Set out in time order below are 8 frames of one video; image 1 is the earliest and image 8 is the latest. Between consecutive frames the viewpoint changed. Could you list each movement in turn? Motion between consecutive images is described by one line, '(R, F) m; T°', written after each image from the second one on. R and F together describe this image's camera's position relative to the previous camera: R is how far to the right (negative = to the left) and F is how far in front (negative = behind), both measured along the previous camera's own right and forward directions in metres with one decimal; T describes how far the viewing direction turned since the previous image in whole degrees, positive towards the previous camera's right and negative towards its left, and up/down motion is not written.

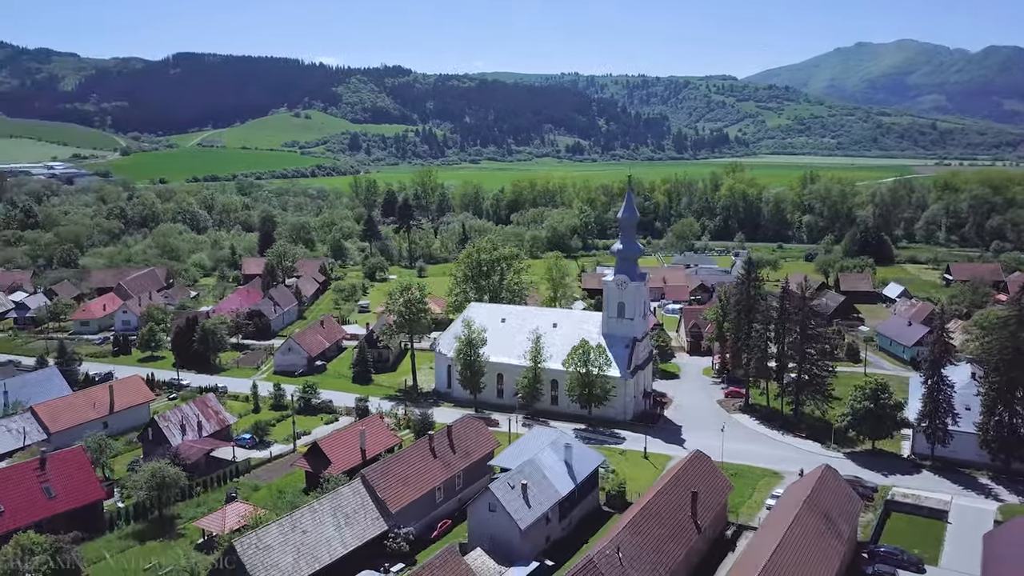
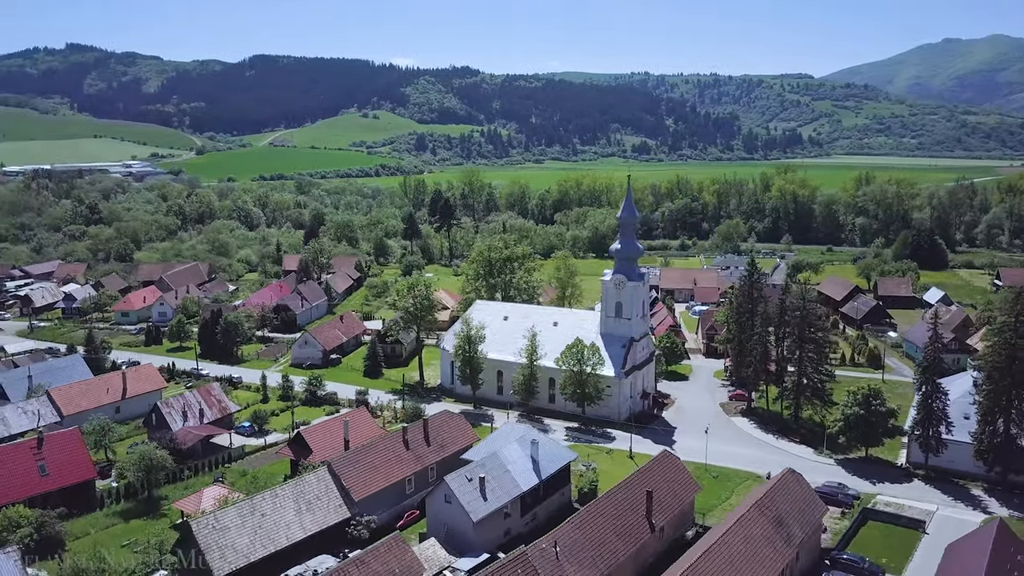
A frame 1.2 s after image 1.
(+4.8, -0.3) m; -4°
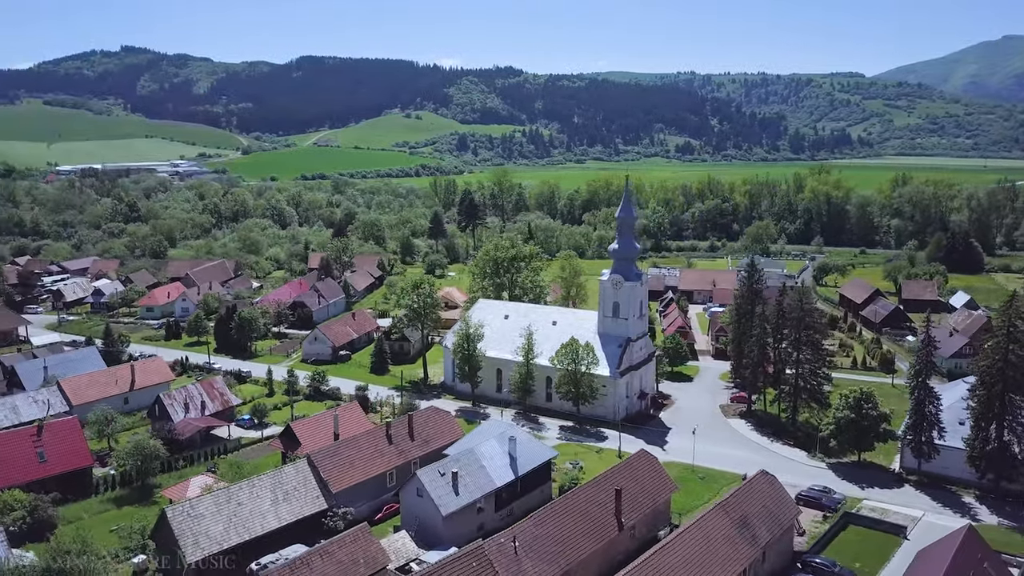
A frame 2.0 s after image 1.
(+3.2, -0.3) m; -3°
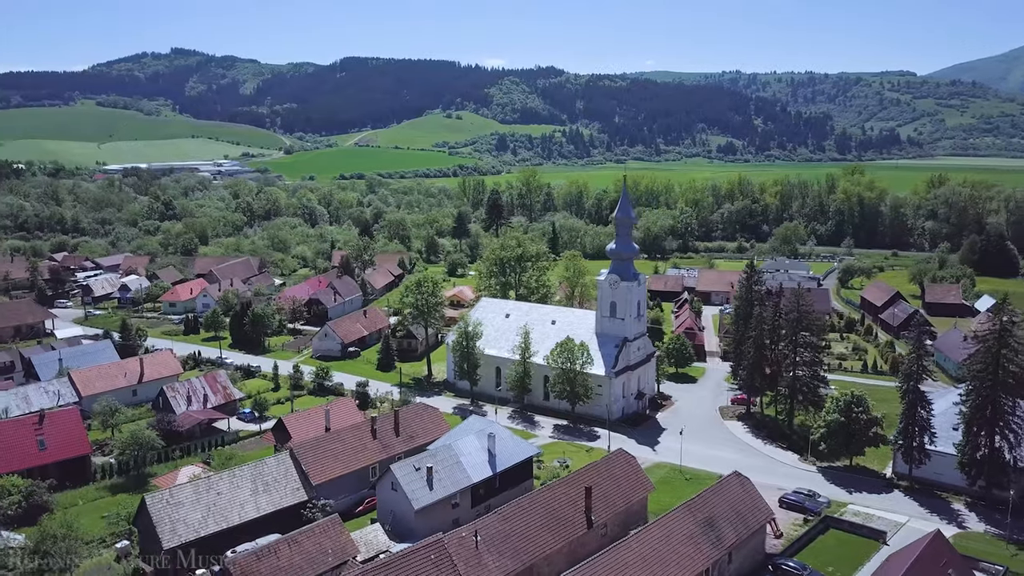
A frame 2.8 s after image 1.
(+3.0, -0.3) m; -3°
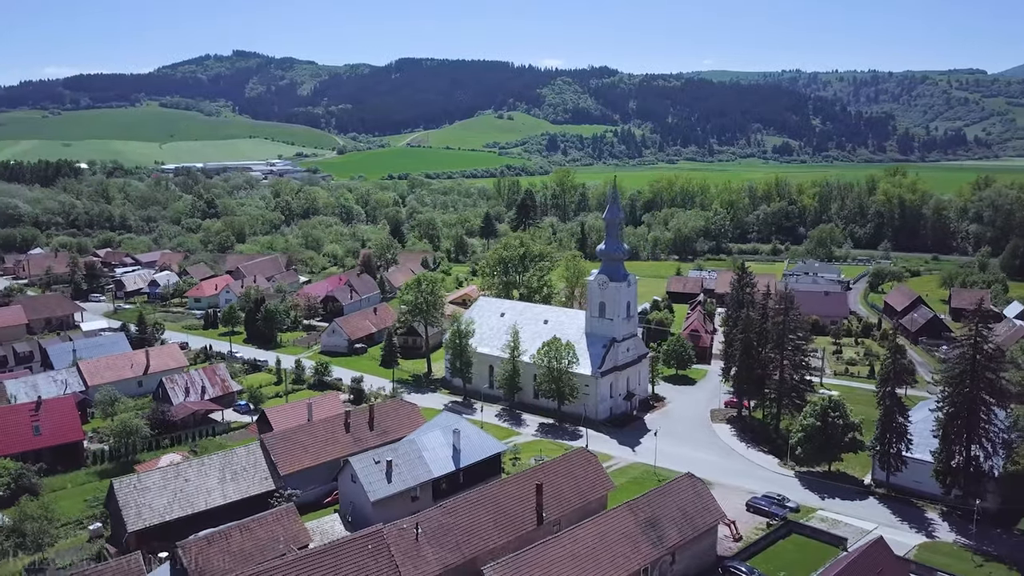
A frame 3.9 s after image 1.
(+4.4, -0.4) m; -4°
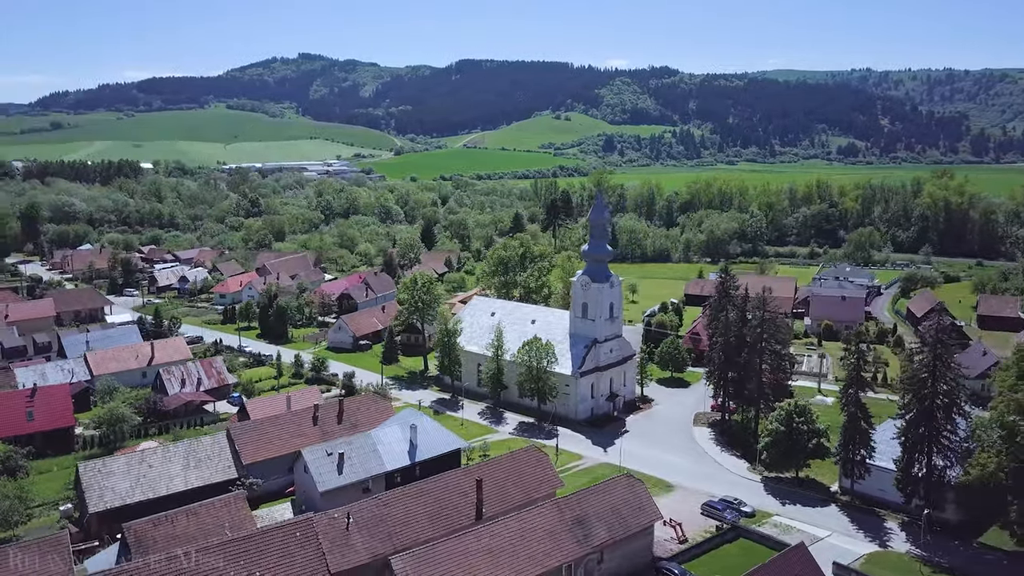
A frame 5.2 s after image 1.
(+5.3, -0.4) m; -4°
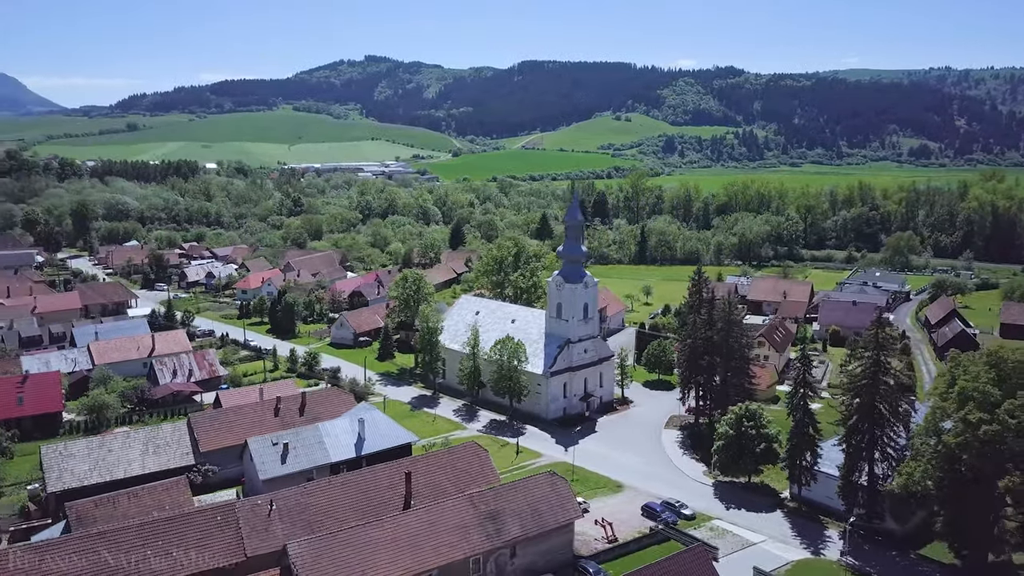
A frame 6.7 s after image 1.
(+6.1, -0.5) m; -4°
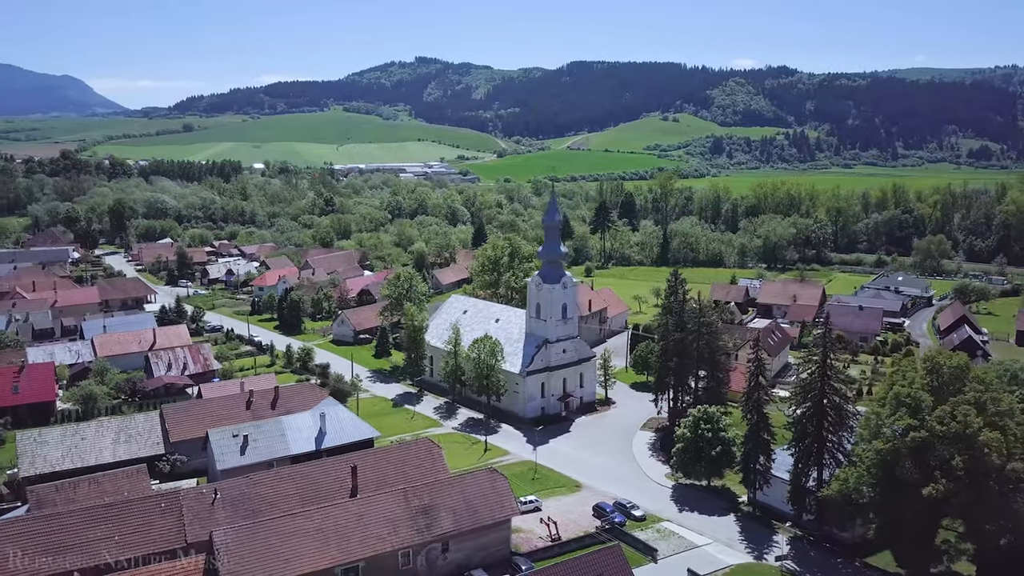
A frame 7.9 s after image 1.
(+4.9, -0.4) m; -3°
